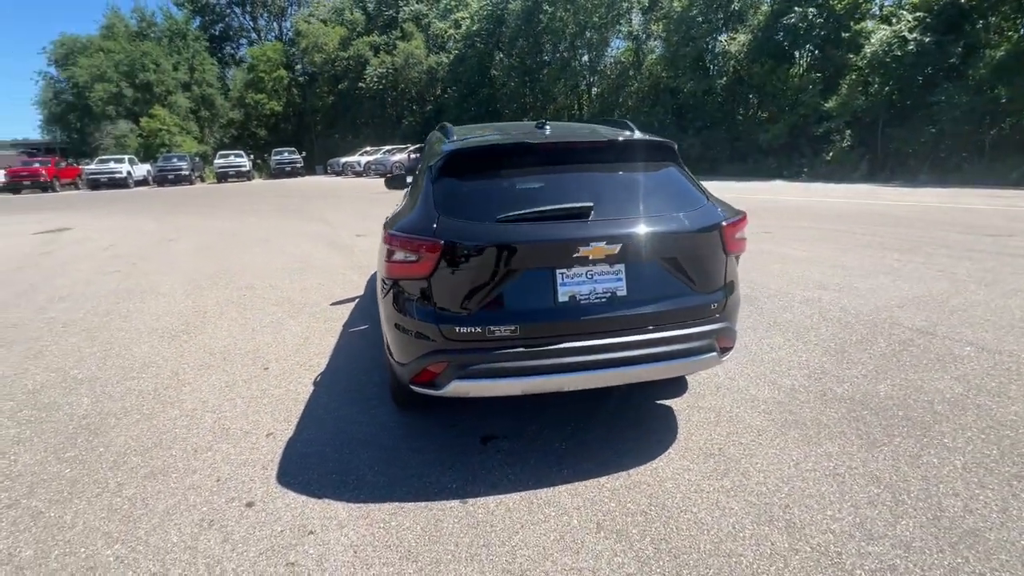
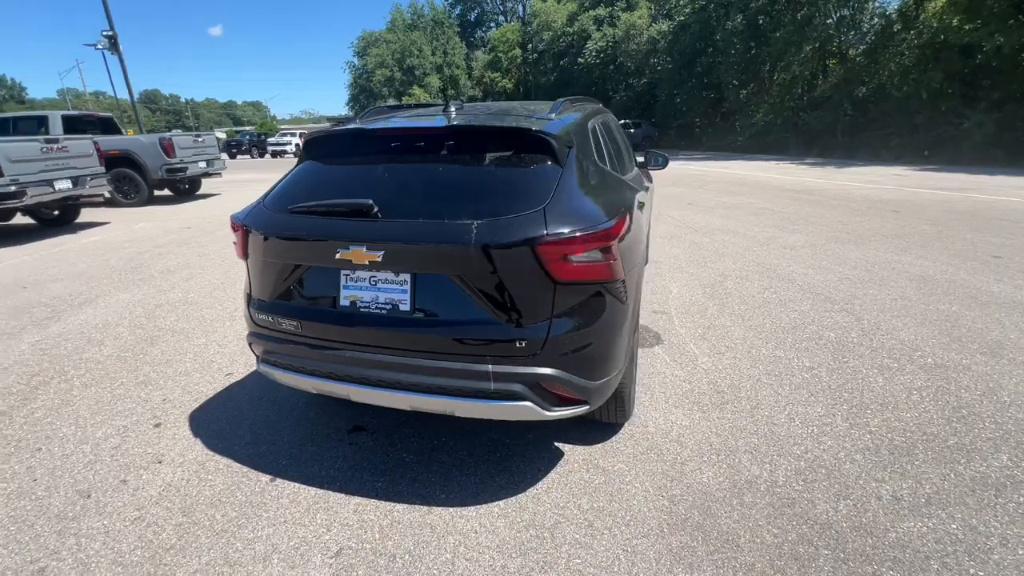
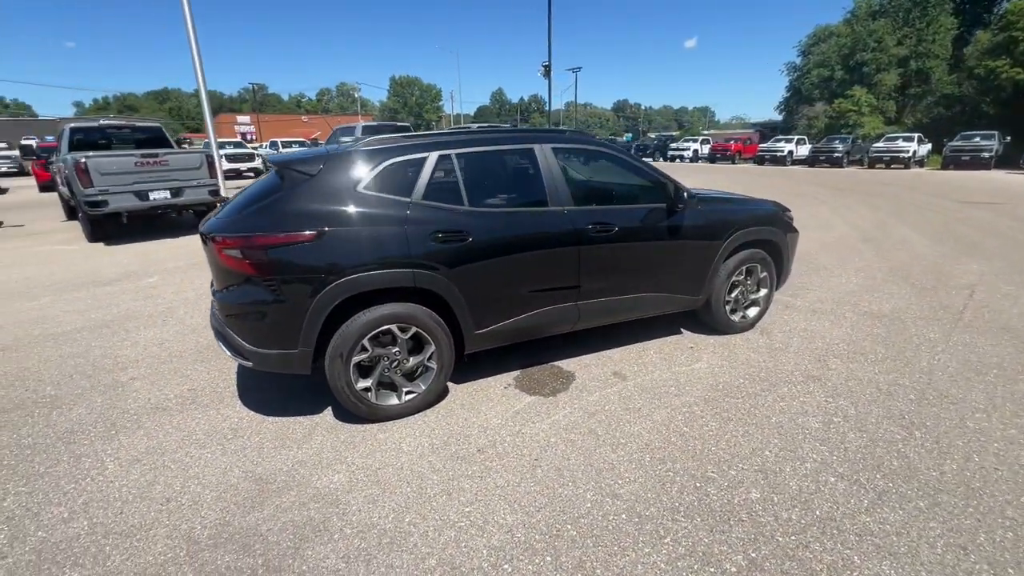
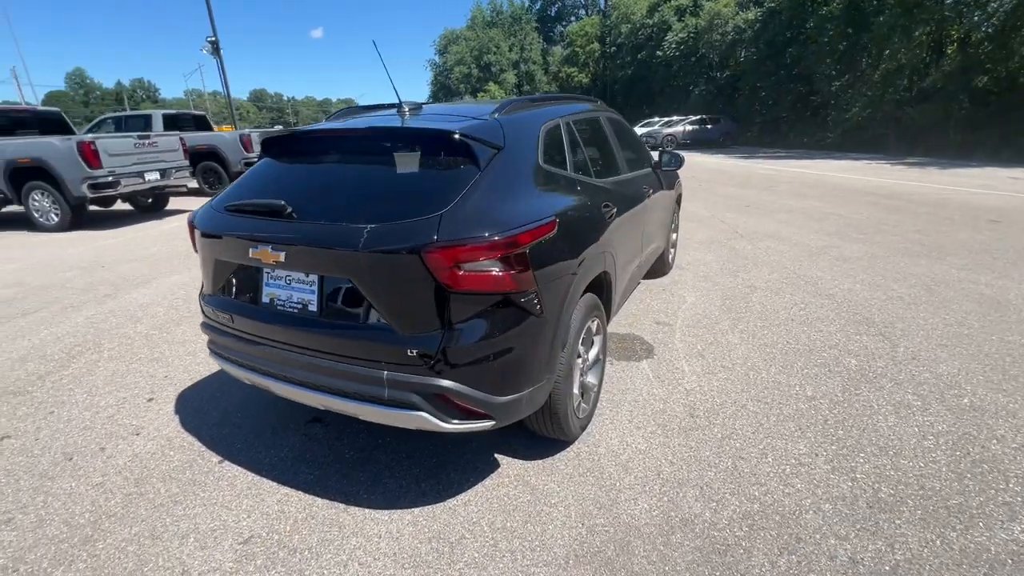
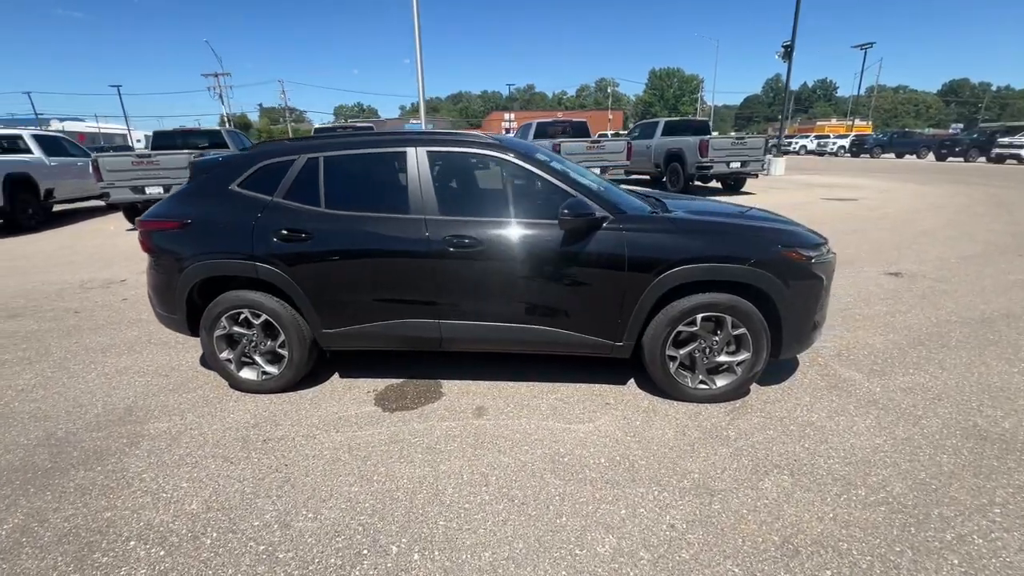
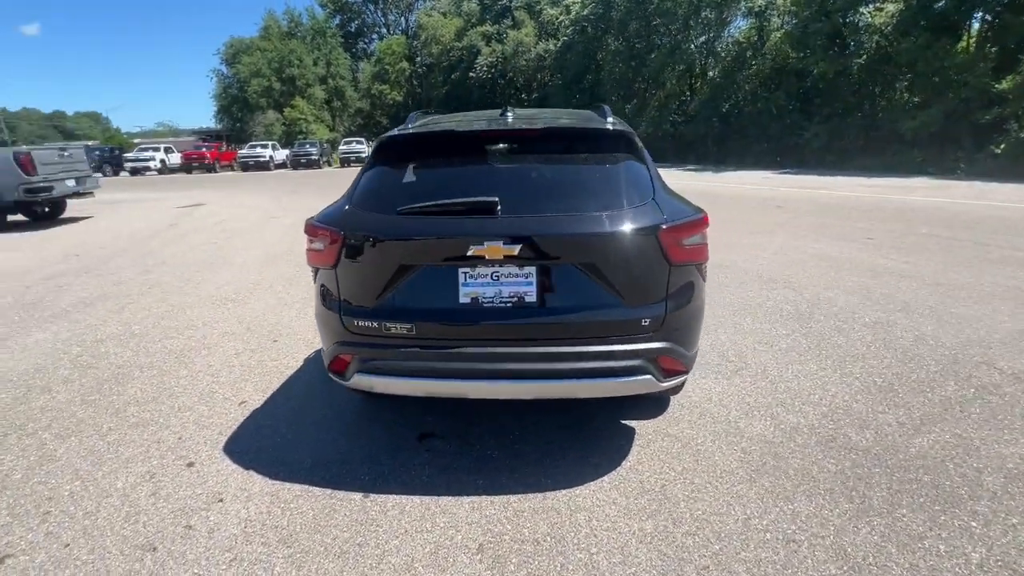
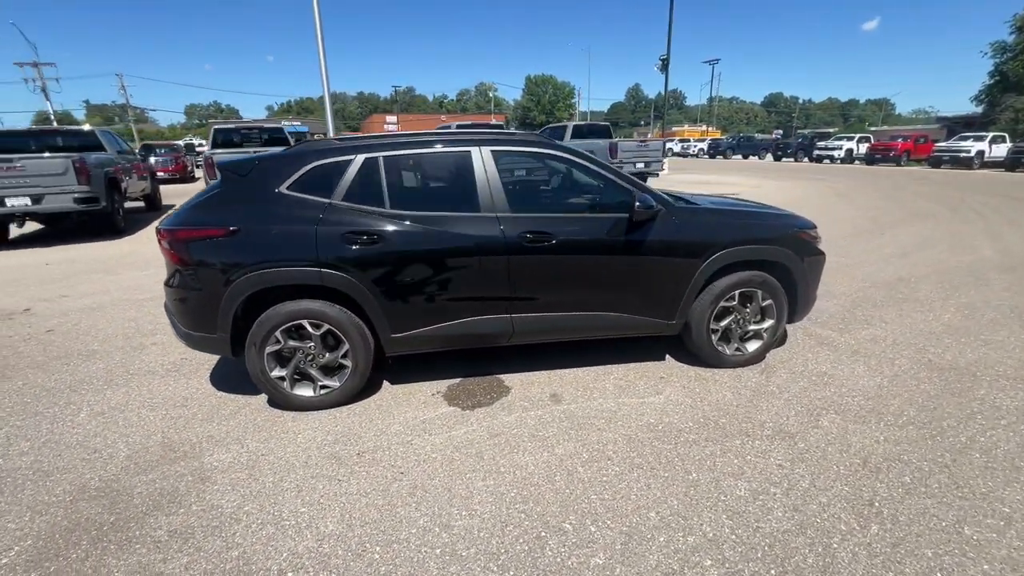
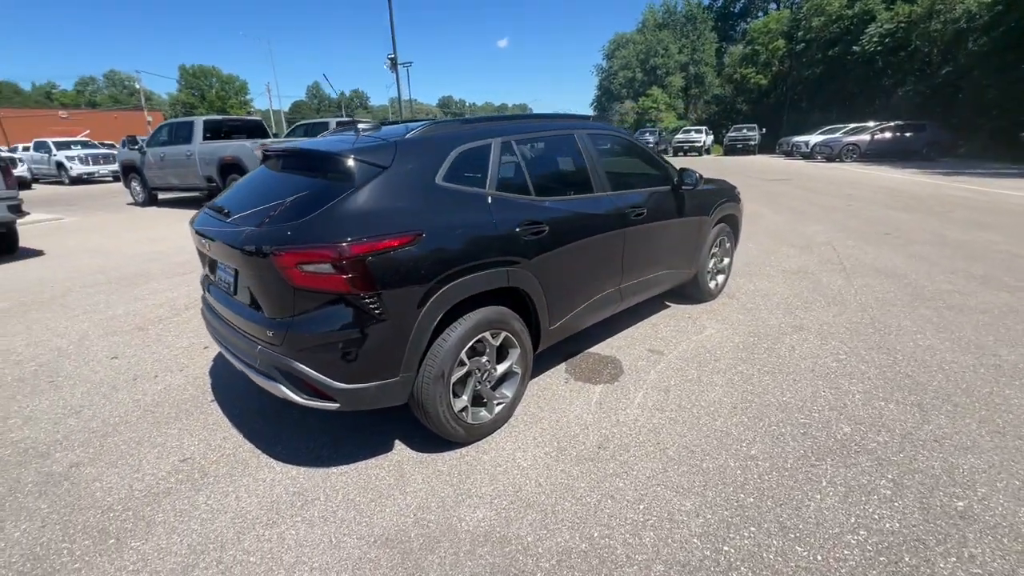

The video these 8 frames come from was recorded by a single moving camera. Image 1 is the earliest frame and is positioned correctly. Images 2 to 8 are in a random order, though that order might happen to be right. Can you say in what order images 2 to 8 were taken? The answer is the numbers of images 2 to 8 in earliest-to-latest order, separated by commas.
6, 2, 4, 8, 3, 7, 5
